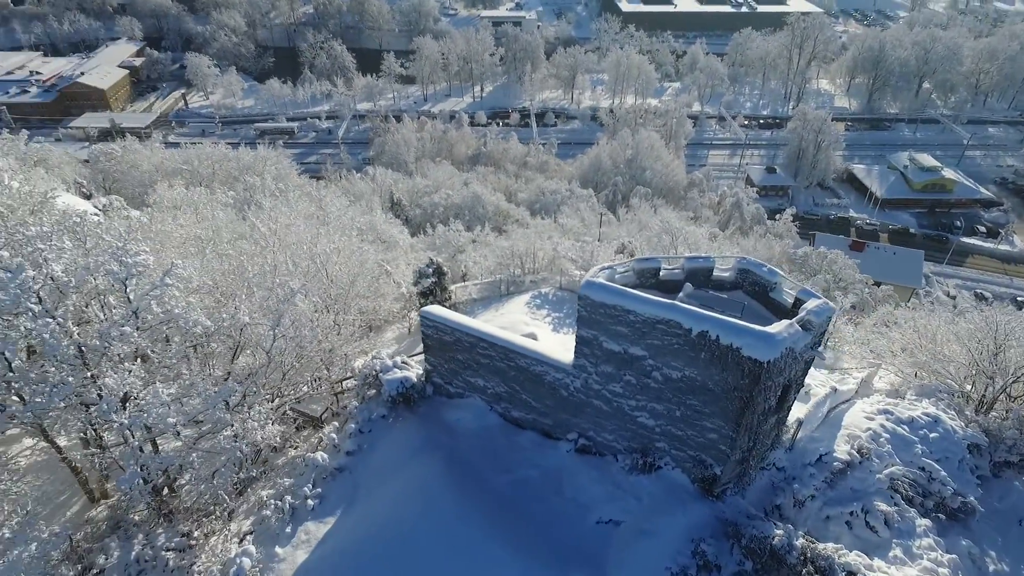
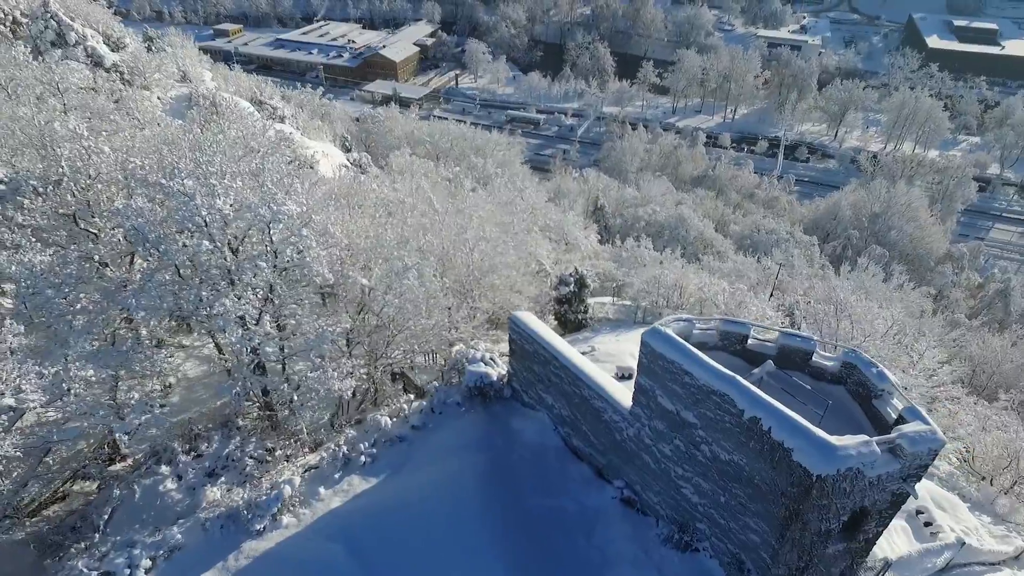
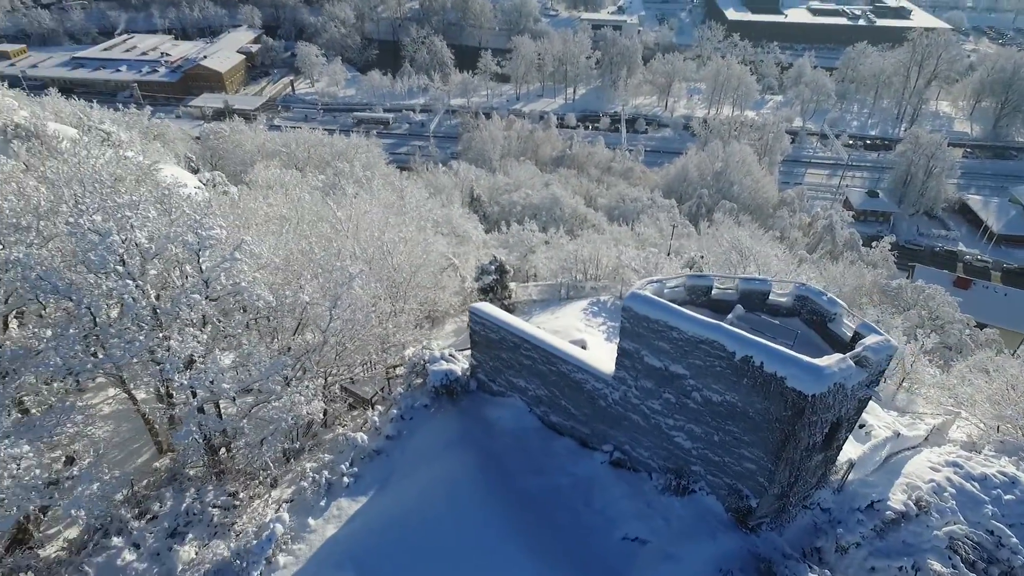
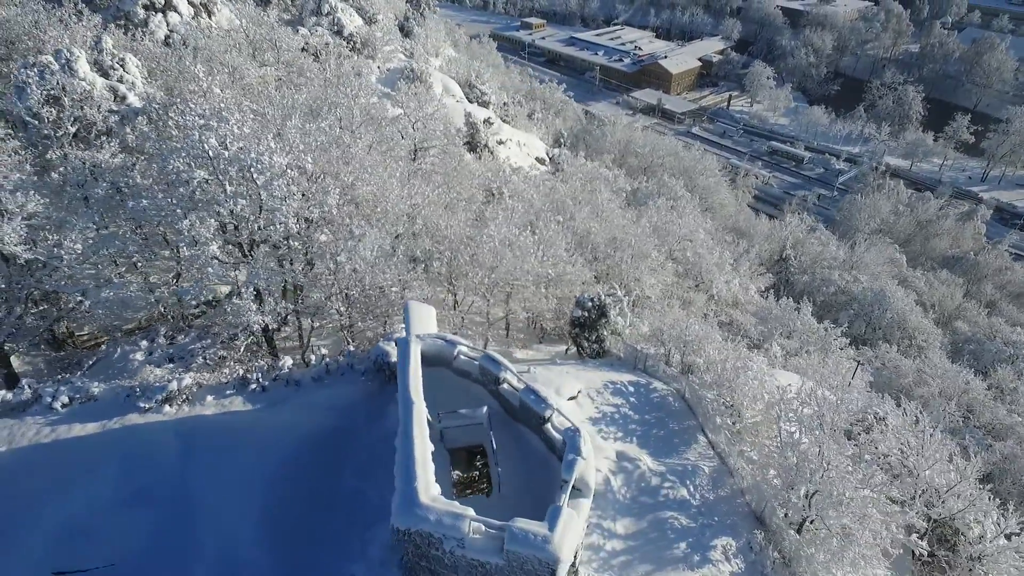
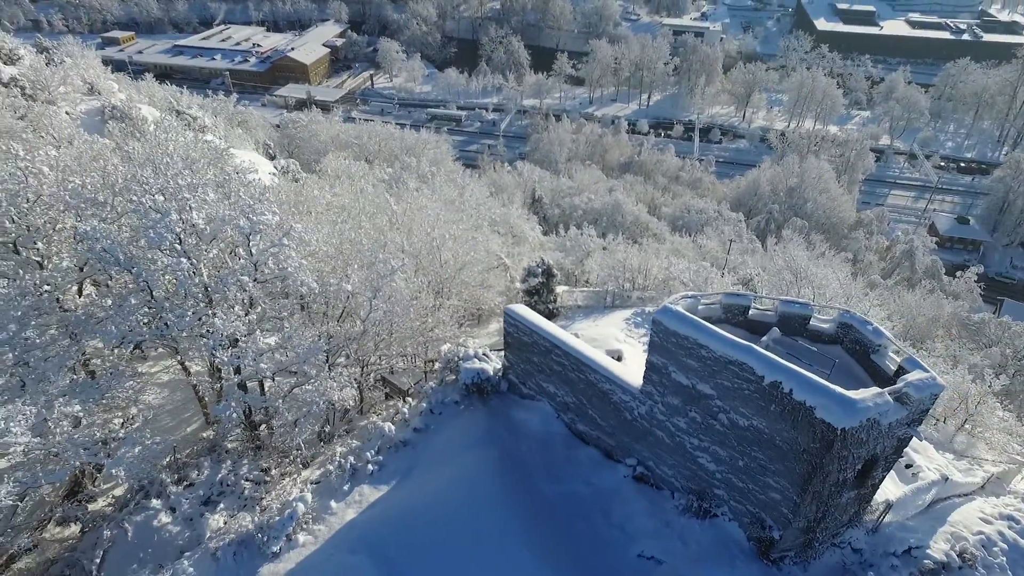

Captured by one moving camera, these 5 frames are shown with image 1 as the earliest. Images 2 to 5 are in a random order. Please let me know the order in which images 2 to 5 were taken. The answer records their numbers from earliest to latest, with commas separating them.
3, 5, 2, 4
